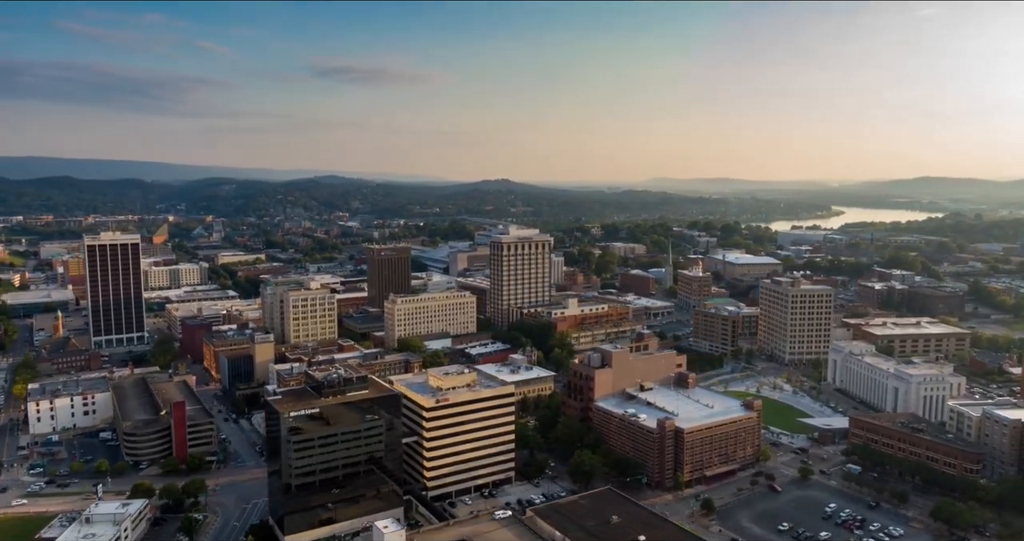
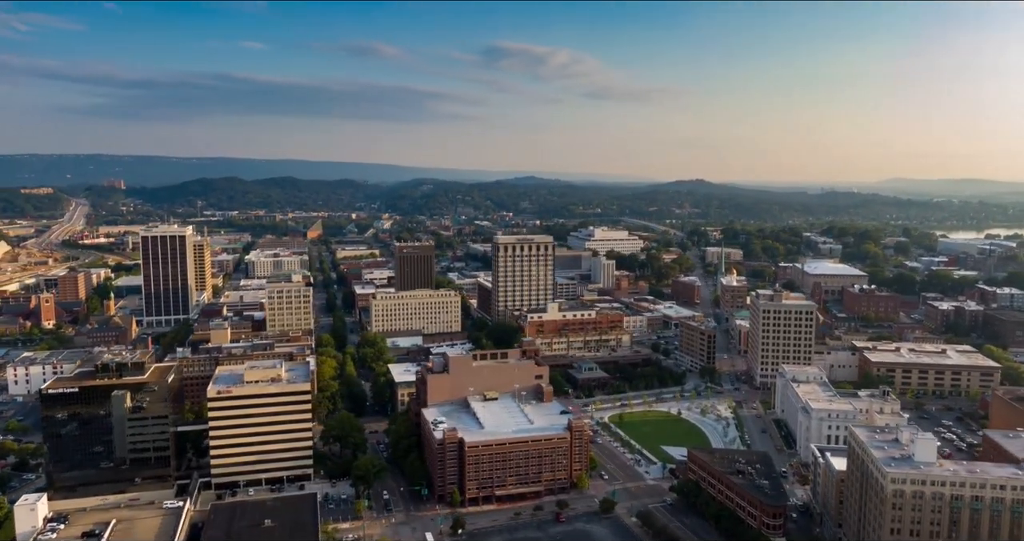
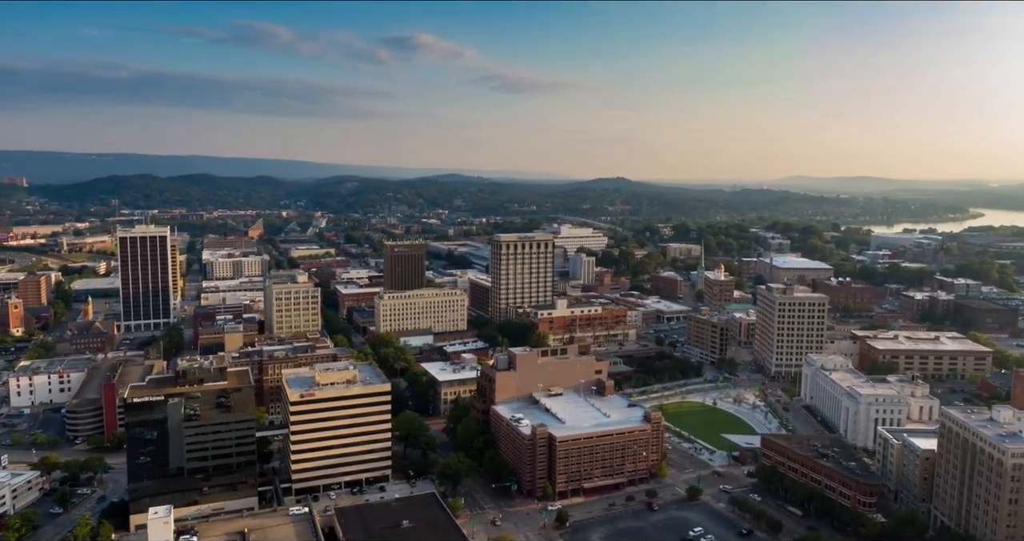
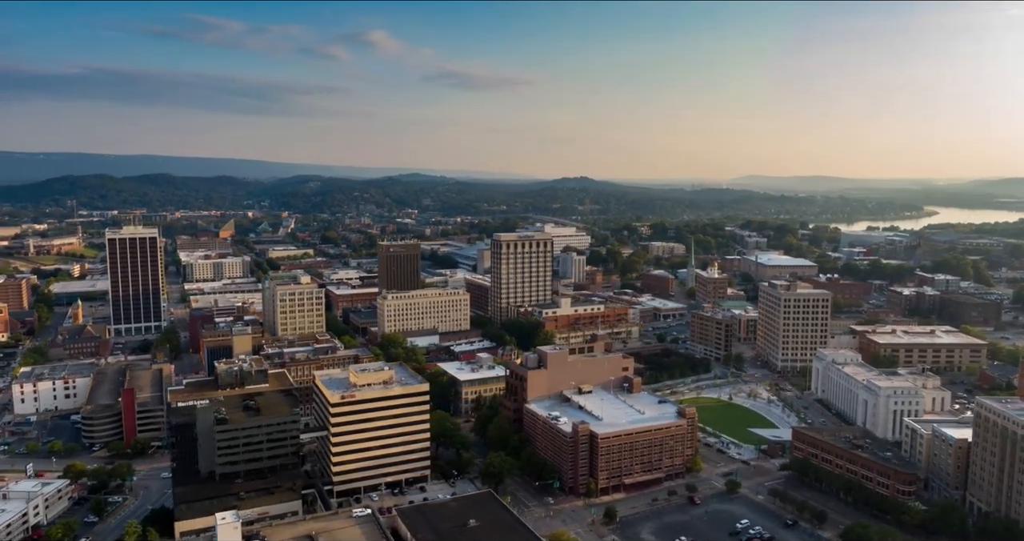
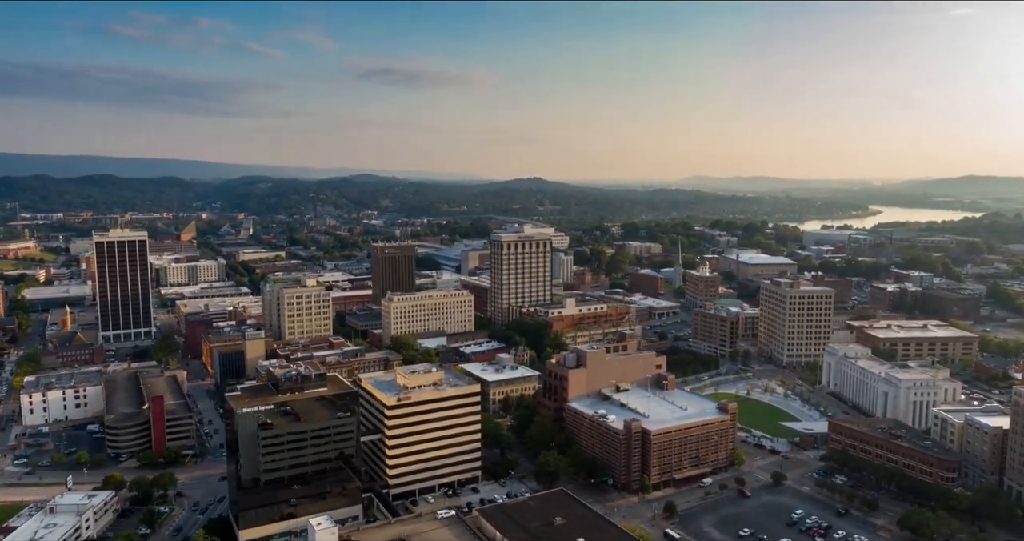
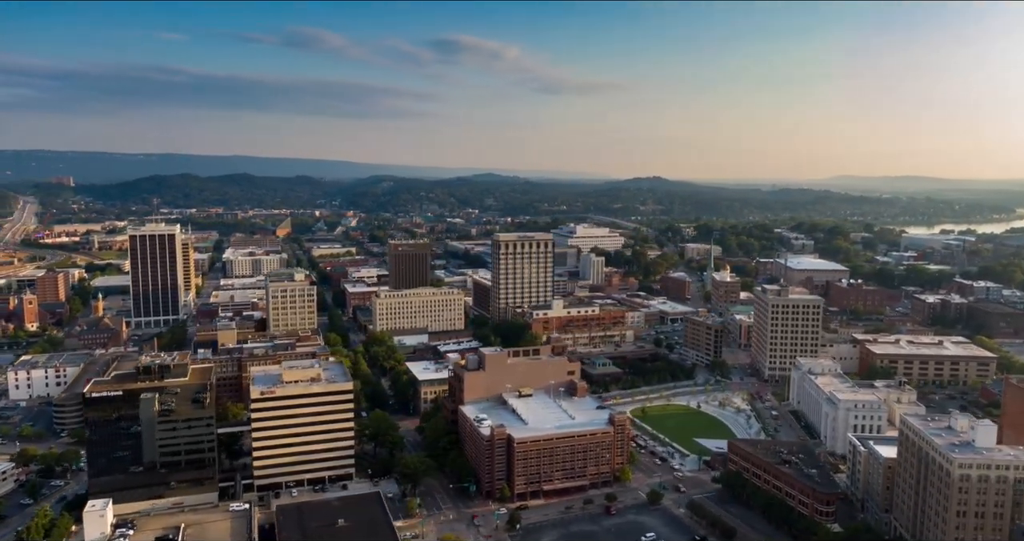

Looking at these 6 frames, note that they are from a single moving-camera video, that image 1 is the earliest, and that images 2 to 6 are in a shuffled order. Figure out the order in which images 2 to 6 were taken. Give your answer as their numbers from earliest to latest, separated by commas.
5, 4, 3, 6, 2
